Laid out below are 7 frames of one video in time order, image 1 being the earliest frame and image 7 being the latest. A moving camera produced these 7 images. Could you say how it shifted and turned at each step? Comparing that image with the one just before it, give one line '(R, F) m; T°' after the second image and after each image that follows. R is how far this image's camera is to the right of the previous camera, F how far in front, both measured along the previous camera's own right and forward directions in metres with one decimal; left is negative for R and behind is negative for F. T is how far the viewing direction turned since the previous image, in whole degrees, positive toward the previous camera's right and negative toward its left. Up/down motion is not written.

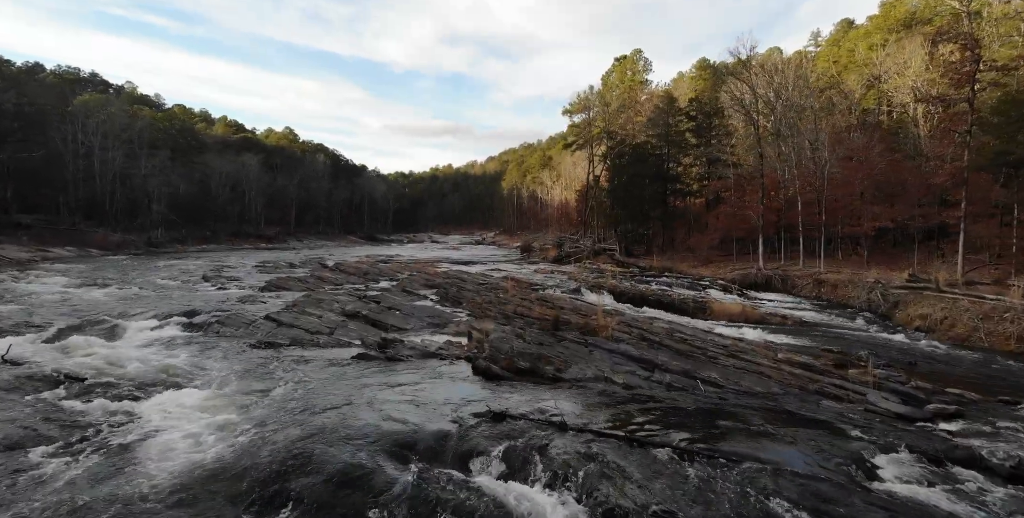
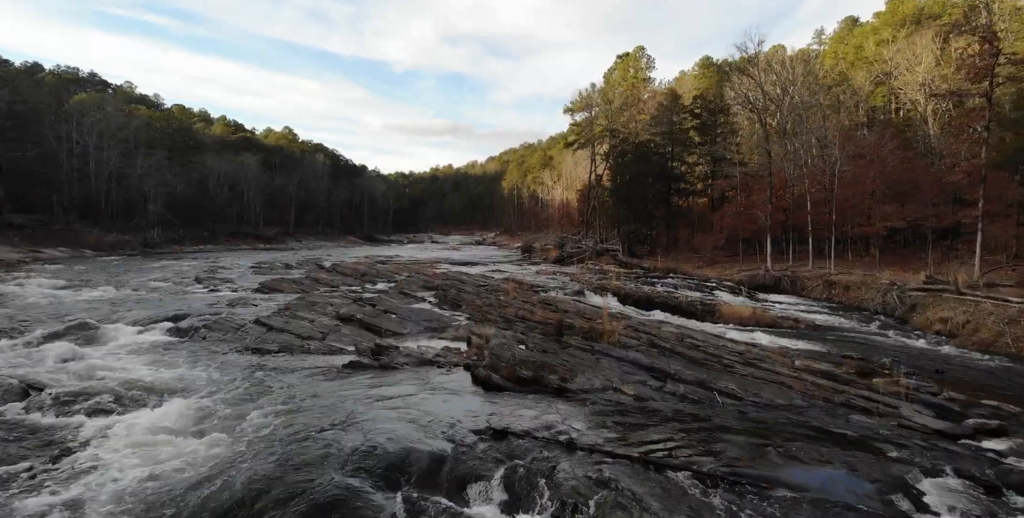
(0.0, +0.7) m; 0°
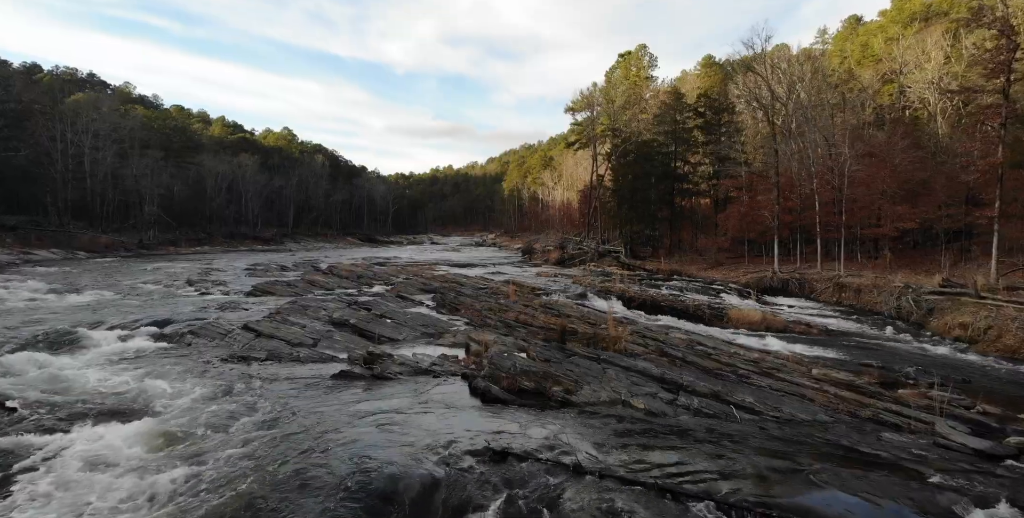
(0.0, +0.7) m; 0°
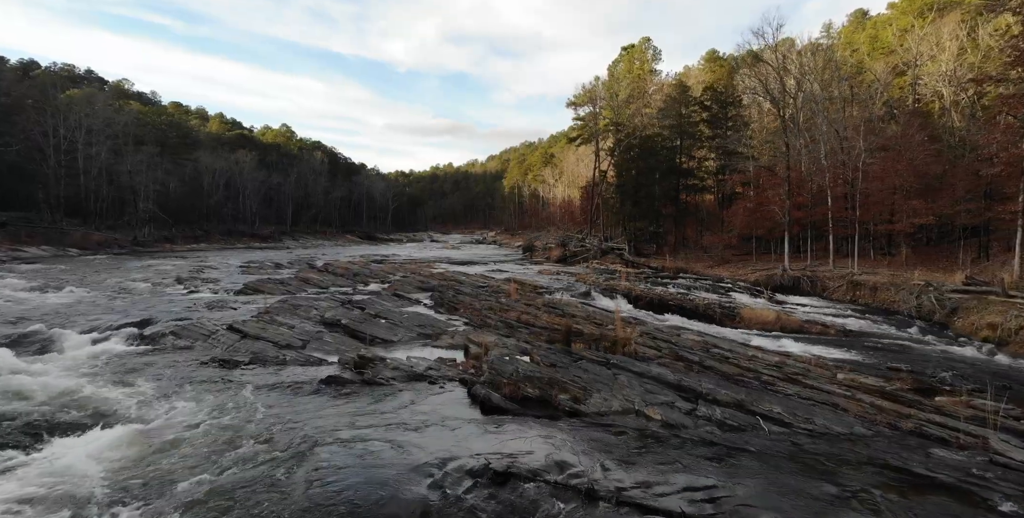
(0.0, +0.9) m; 0°
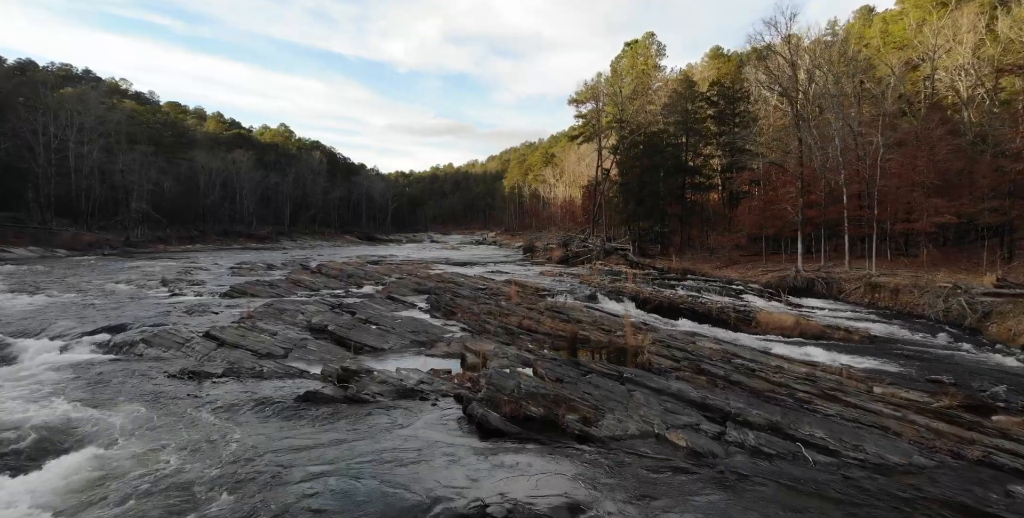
(0.0, +1.1) m; 0°
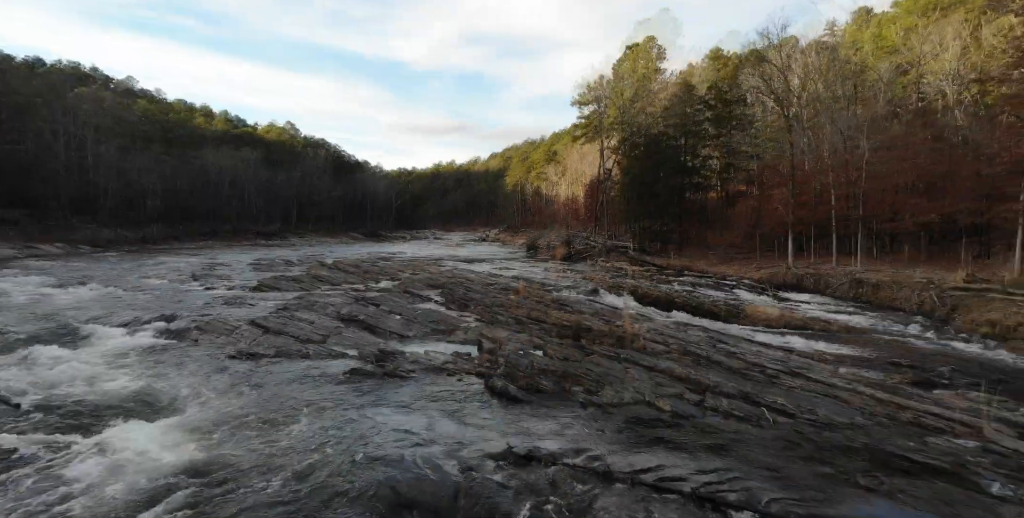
(-0.2, -1.5) m; 0°
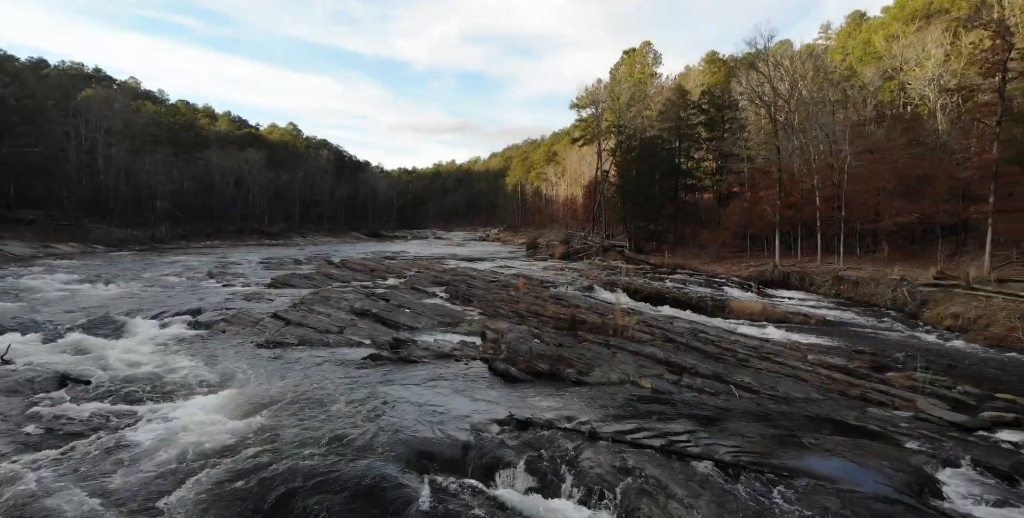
(0.0, -1.3) m; 0°
